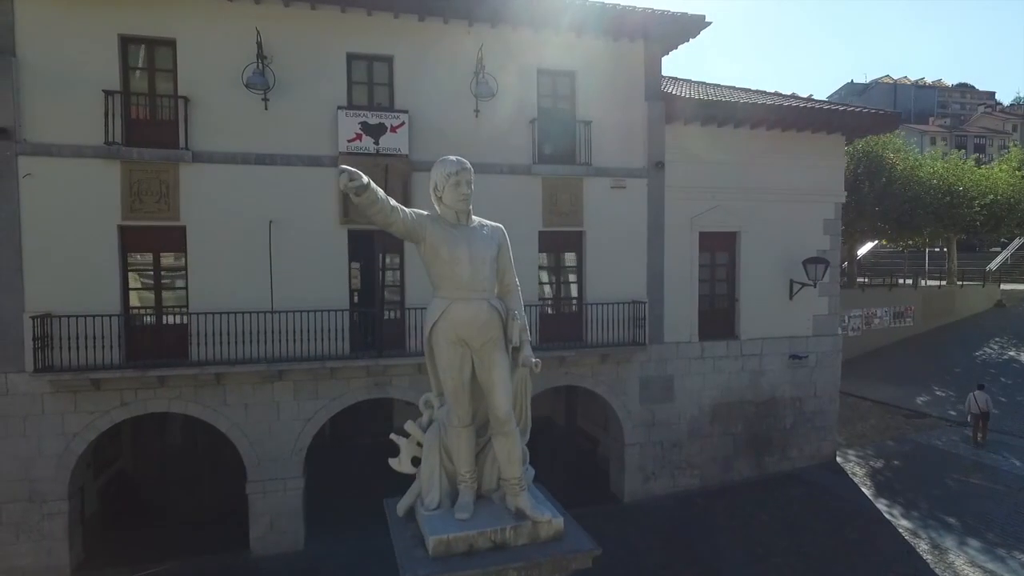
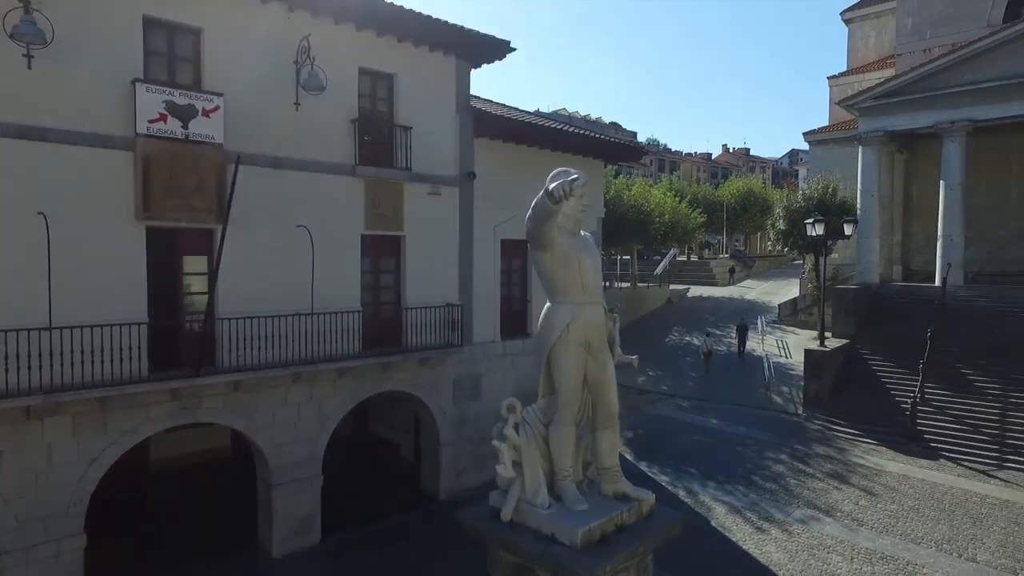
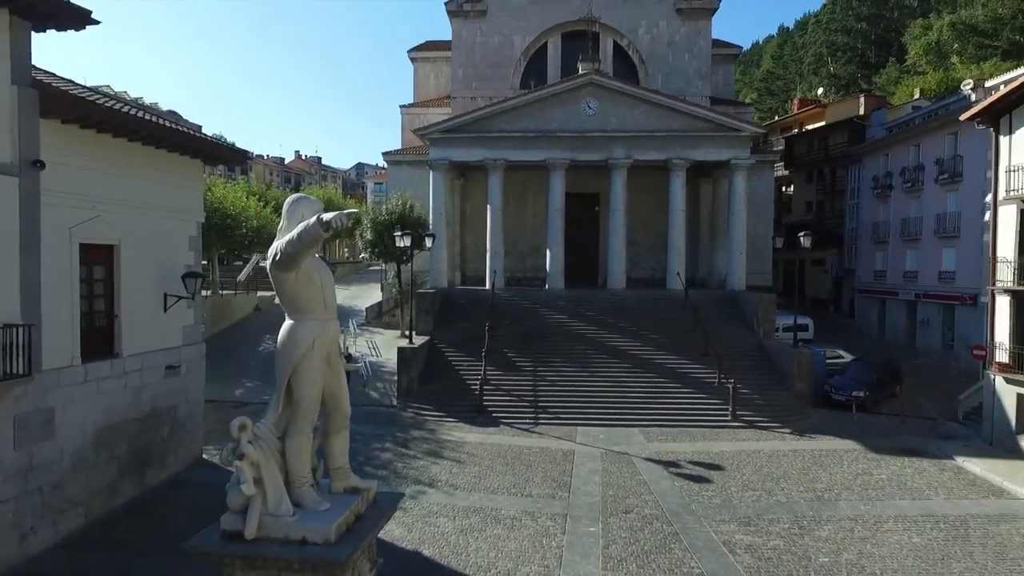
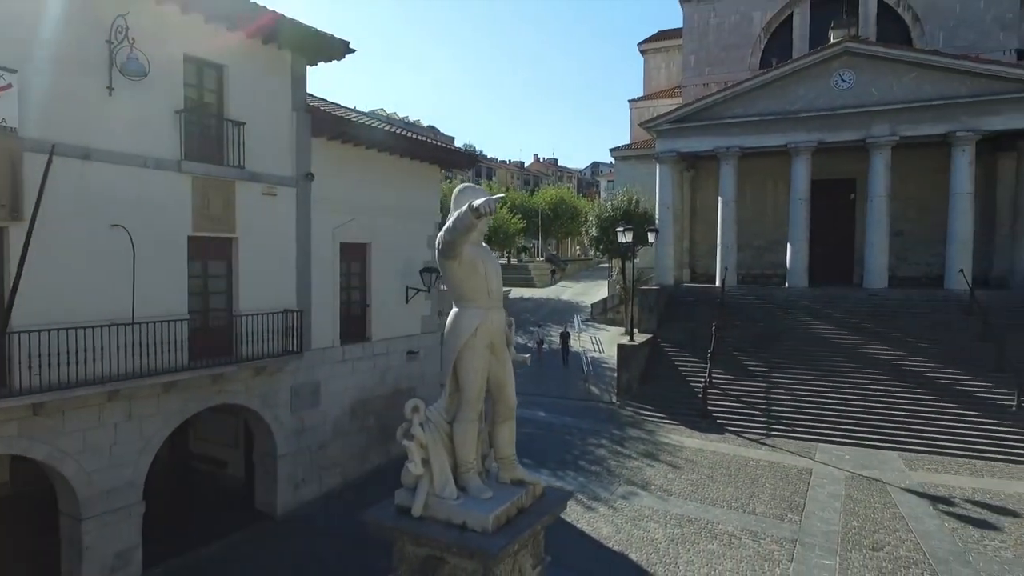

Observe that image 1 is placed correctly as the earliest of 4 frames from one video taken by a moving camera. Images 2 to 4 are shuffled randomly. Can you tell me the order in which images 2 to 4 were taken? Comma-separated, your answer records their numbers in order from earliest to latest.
2, 4, 3
